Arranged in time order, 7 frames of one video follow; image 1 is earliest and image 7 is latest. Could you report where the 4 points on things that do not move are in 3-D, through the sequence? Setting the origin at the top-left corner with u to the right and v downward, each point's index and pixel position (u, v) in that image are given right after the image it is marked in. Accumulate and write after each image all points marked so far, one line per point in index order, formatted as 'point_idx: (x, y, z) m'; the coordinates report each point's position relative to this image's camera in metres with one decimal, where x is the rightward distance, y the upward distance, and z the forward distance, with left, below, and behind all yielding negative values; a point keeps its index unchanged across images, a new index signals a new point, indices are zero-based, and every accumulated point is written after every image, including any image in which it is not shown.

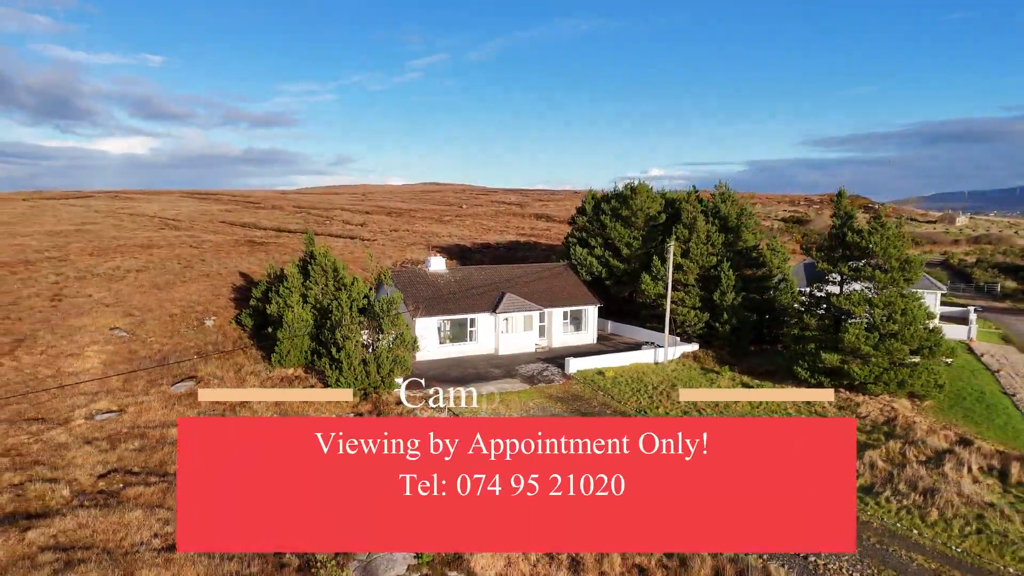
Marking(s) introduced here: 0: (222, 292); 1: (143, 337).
0: (-9.5, -0.1, +19.0) m
1: (-9.5, -1.2, +14.9) m
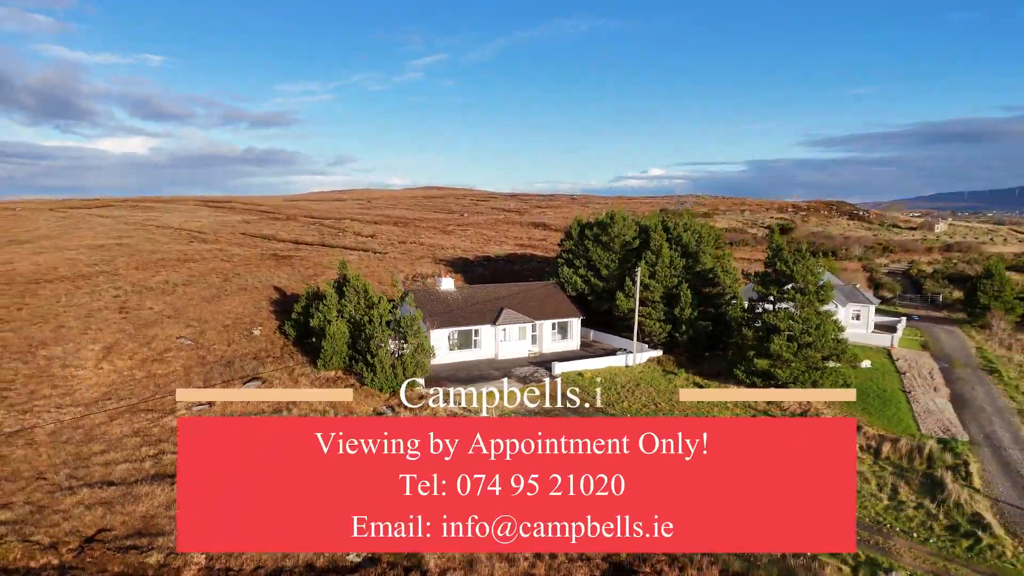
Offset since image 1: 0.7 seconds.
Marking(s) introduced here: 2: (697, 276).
0: (-9.6, -0.6, +22.2) m
1: (-9.6, -1.8, +18.0) m
2: (+6.2, +0.4, +19.3) m
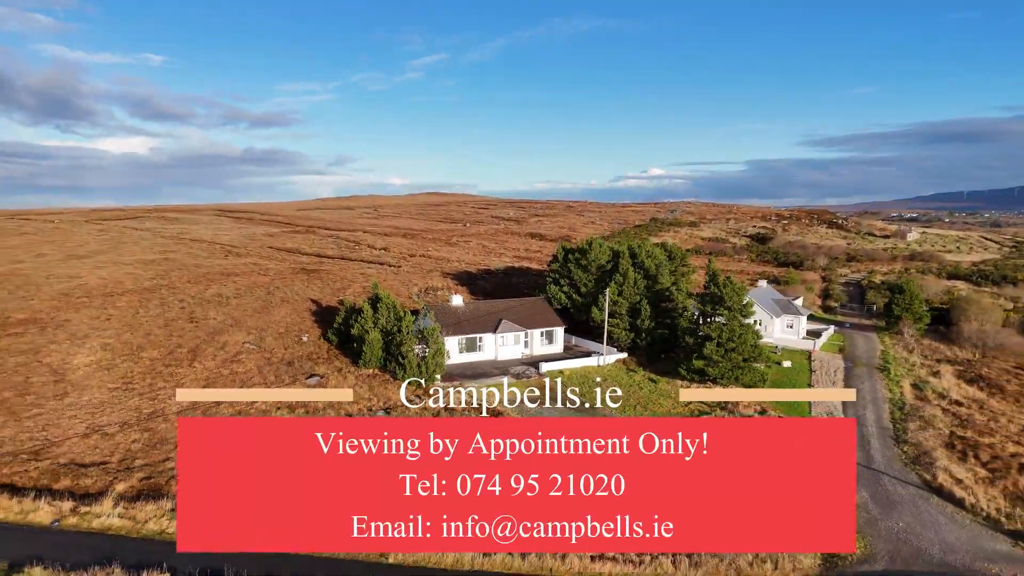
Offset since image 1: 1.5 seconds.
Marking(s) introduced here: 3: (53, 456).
0: (-9.8, -1.2, +26.9) m
1: (-9.7, -2.4, +22.8) m
2: (+6.0, -0.2, +24.1) m
3: (-11.8, -4.4, +14.7) m
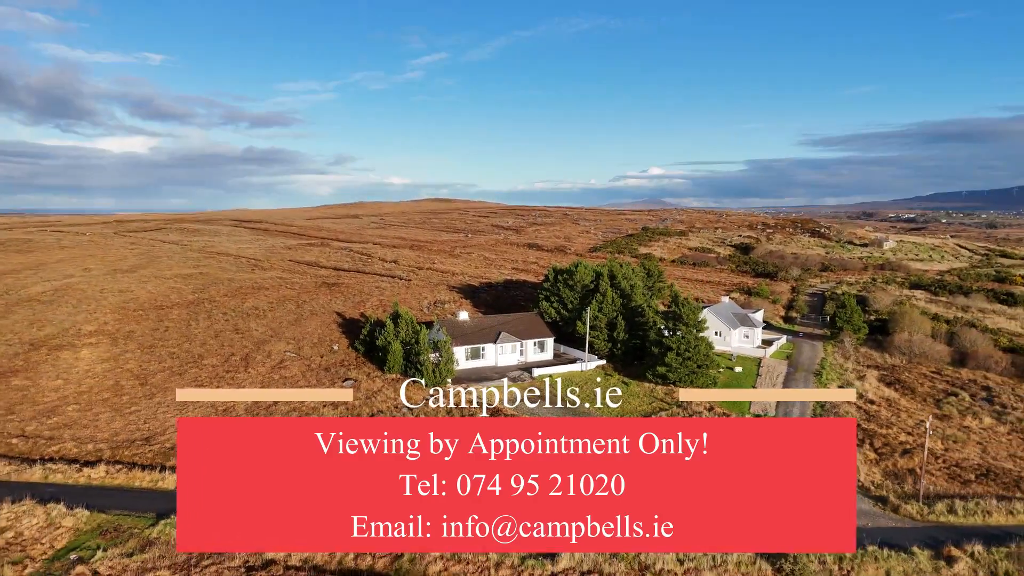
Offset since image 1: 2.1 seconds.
0: (-9.9, -2.1, +31.5) m
1: (-9.8, -3.3, +27.4) m
2: (+5.9, -1.1, +28.6) m
3: (-11.9, -5.3, +19.2) m
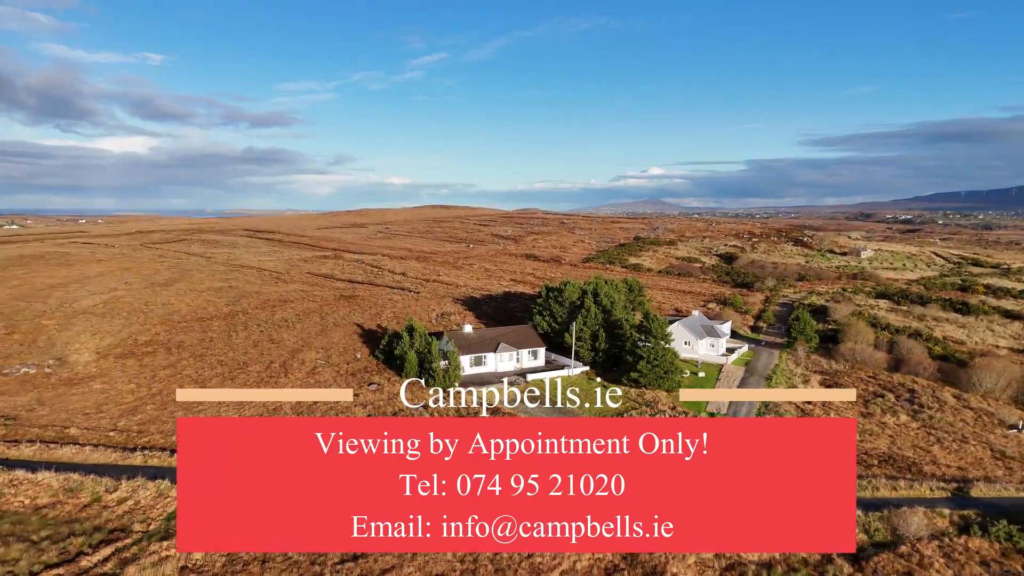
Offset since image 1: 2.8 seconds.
0: (-10.0, -3.0, +36.3) m
1: (-10.0, -4.2, +32.2) m
2: (+5.8, -2.1, +33.4) m
3: (-12.1, -6.2, +24.0) m
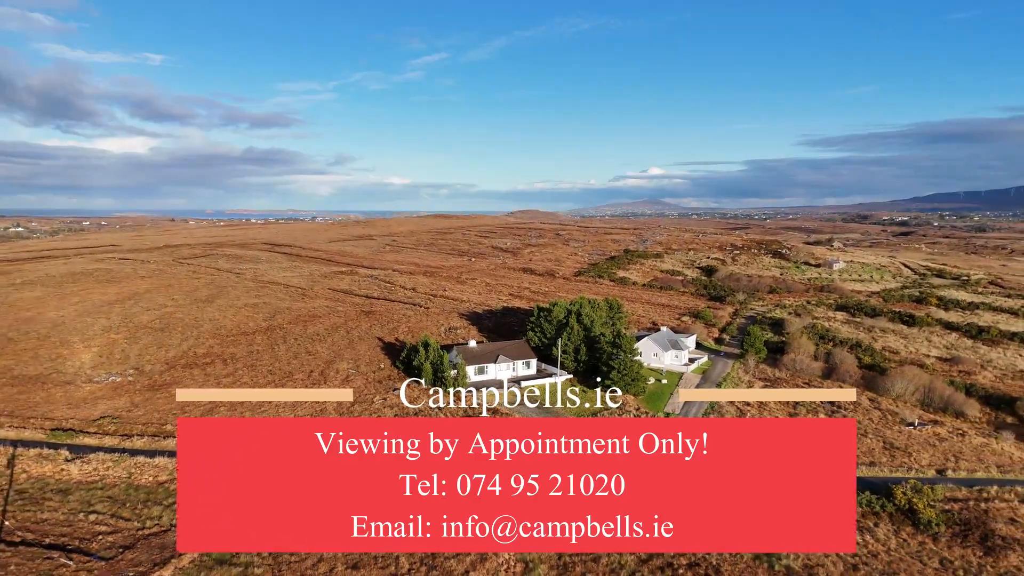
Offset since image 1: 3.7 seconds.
0: (-10.2, -4.6, +43.3) m
1: (-10.2, -5.8, +39.2) m
2: (+5.5, -3.6, +40.4) m
3: (-12.3, -7.8, +31.0) m
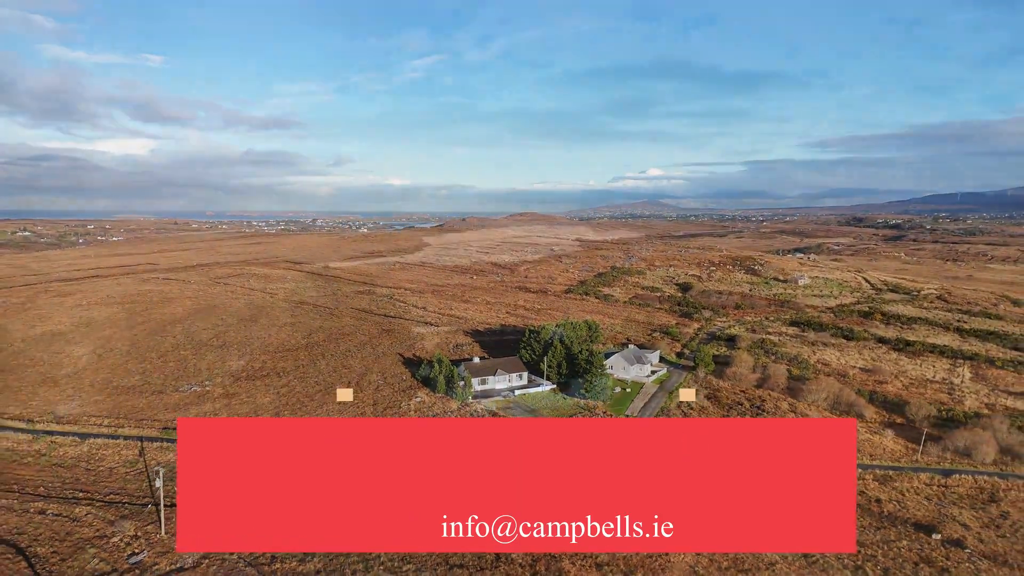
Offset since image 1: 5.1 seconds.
0: (-10.6, -7.1, +53.5) m
1: (-10.6, -8.2, +49.4) m
2: (+5.2, -6.1, +50.7) m
3: (-12.7, -10.2, +41.3) m
